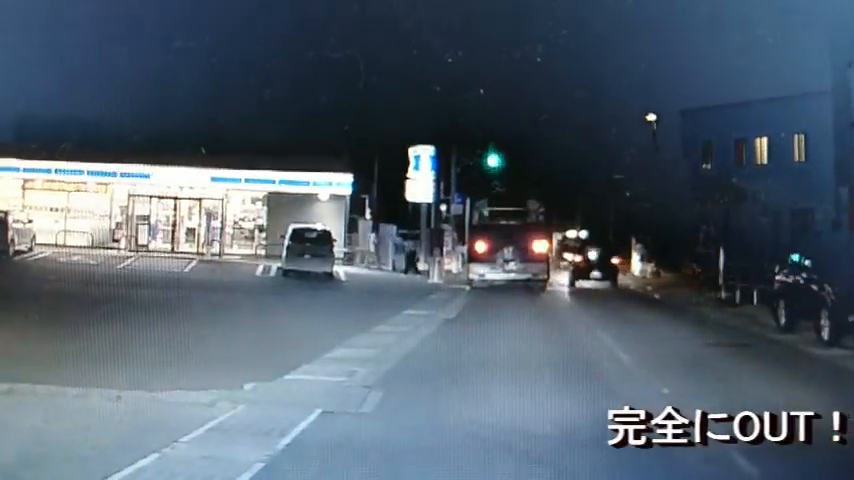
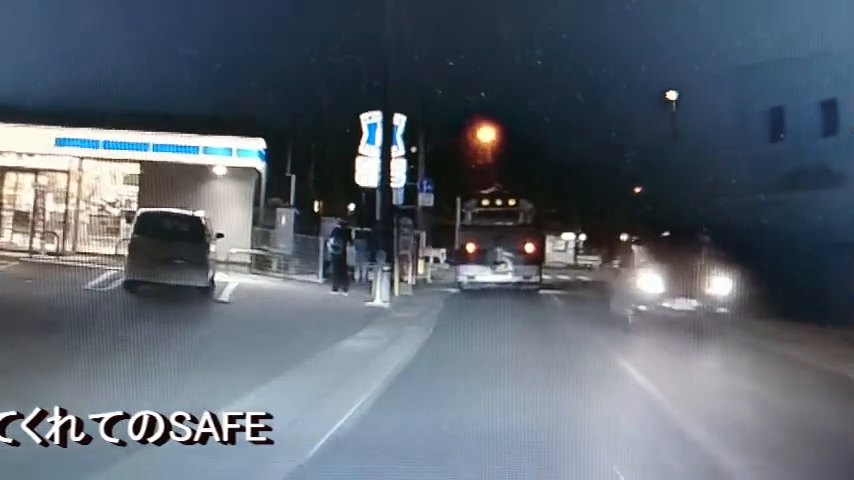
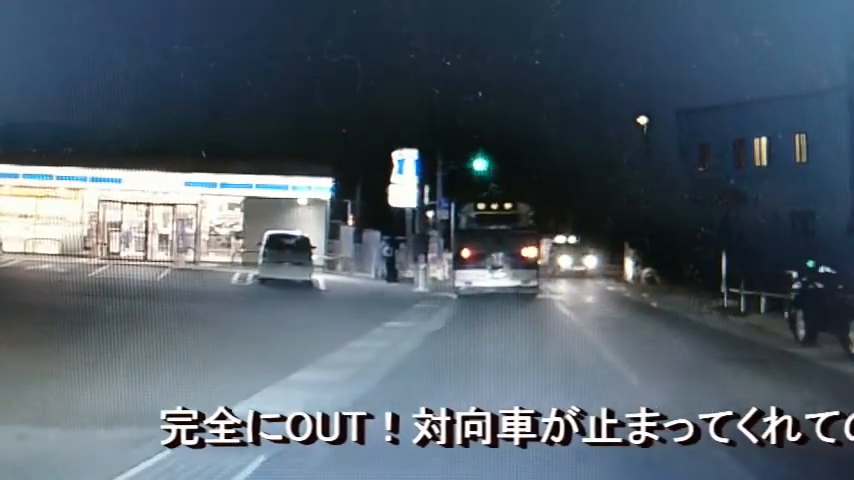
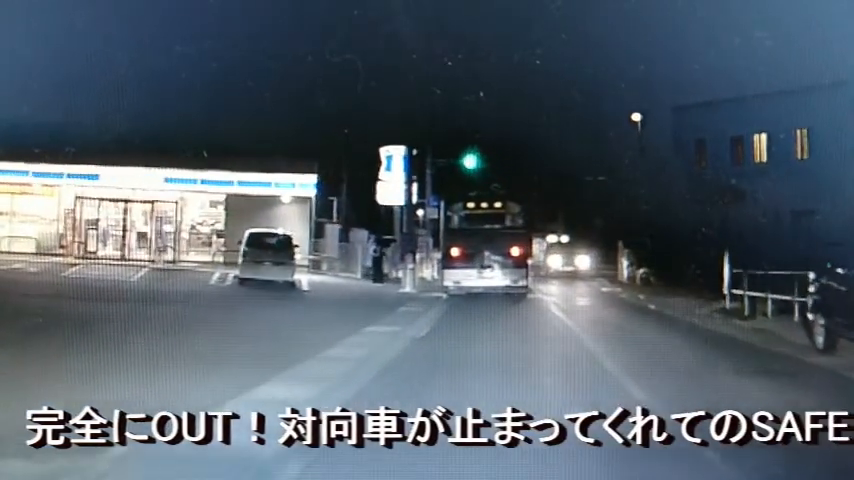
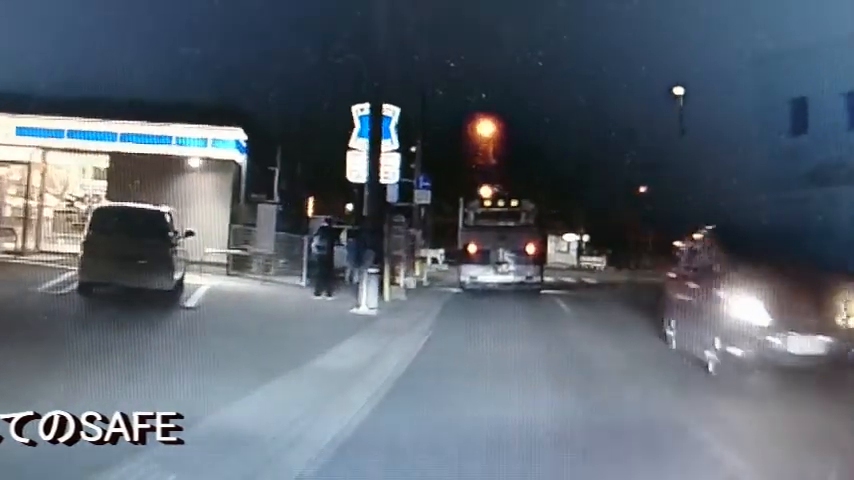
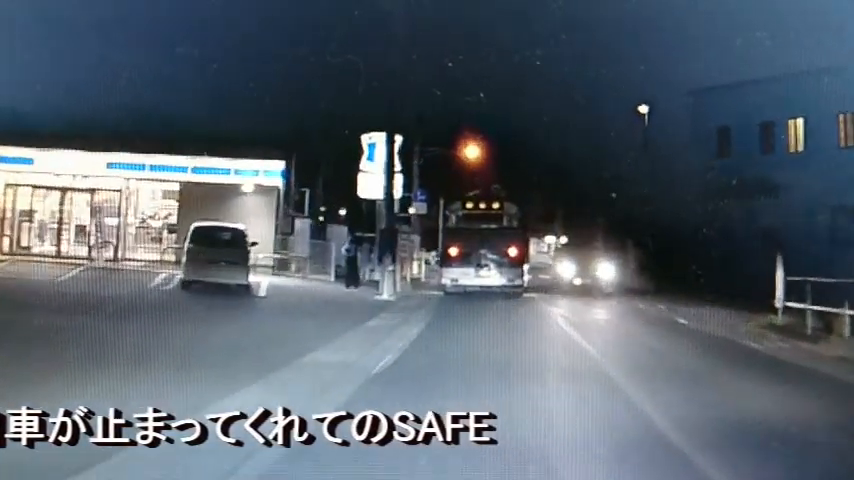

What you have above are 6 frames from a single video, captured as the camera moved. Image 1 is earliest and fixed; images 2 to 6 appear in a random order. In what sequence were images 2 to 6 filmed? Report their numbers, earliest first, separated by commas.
3, 4, 6, 2, 5
